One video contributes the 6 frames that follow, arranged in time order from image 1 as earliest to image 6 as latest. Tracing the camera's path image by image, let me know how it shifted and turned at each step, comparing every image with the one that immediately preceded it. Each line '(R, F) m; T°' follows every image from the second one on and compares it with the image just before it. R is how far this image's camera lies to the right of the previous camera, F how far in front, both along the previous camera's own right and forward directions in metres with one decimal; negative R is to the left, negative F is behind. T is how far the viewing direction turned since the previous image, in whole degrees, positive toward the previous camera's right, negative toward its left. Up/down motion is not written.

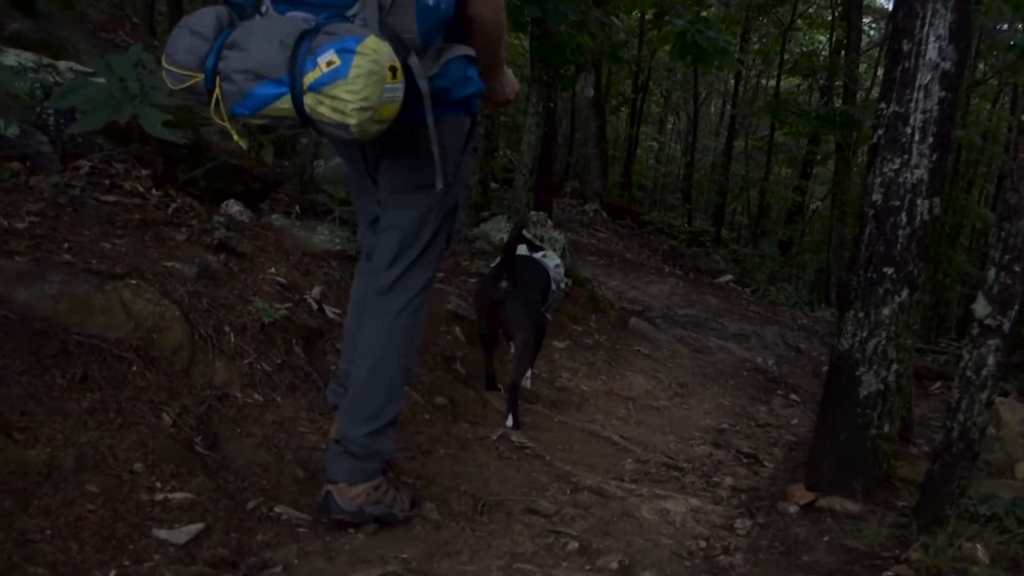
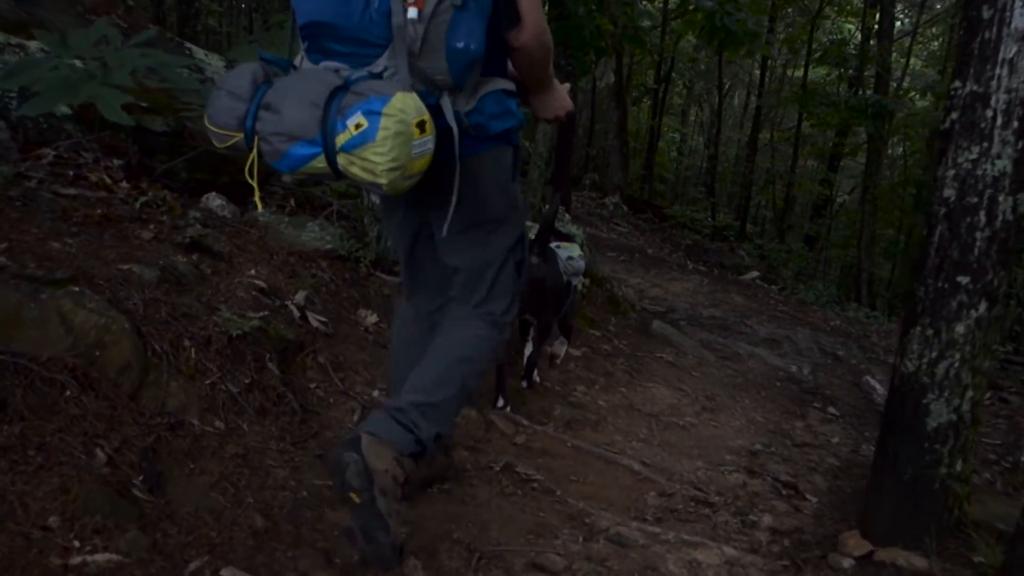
(0.0, +0.5) m; -1°
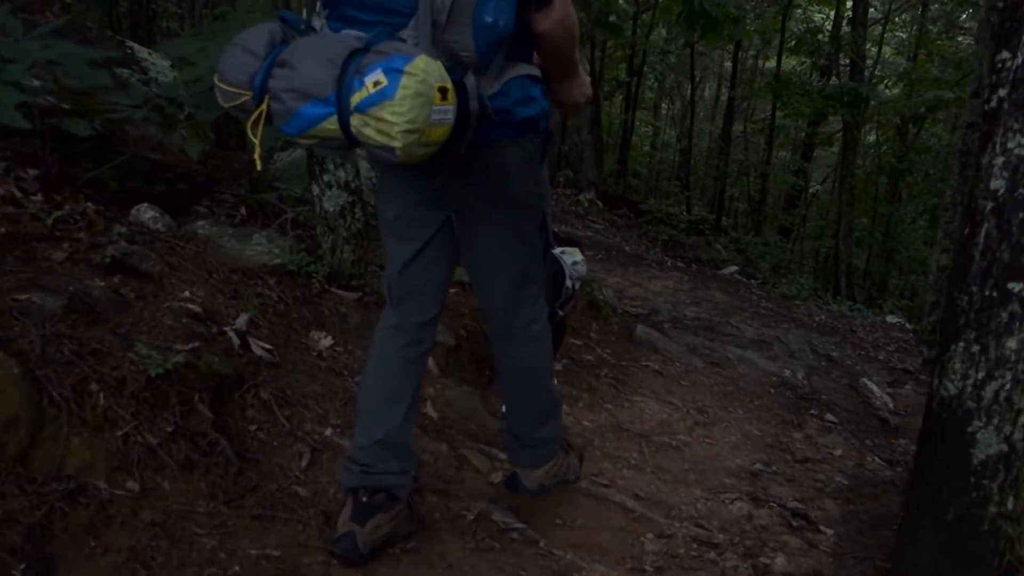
(0.0, +0.5) m; +1°
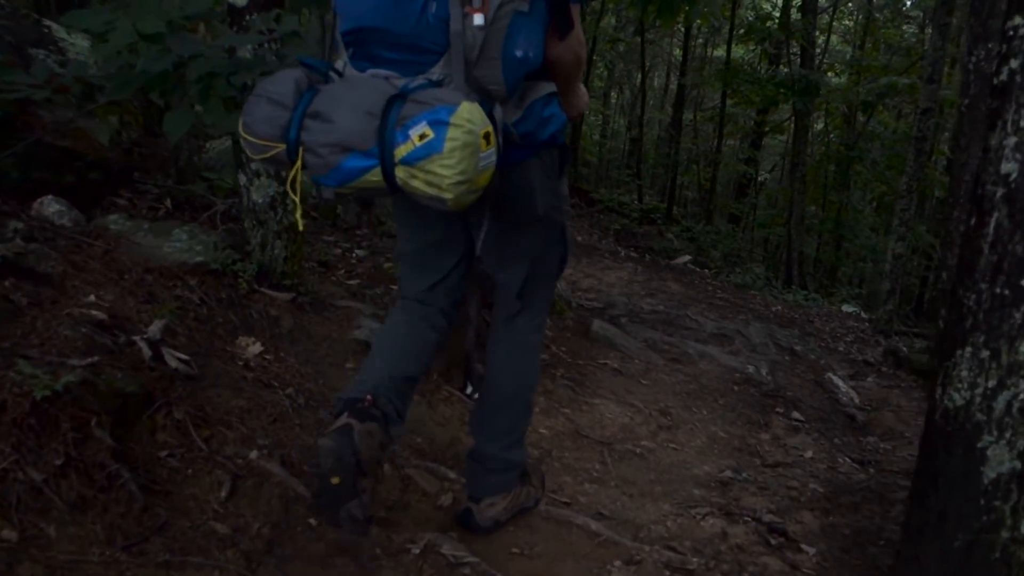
(0.0, +0.4) m; +3°
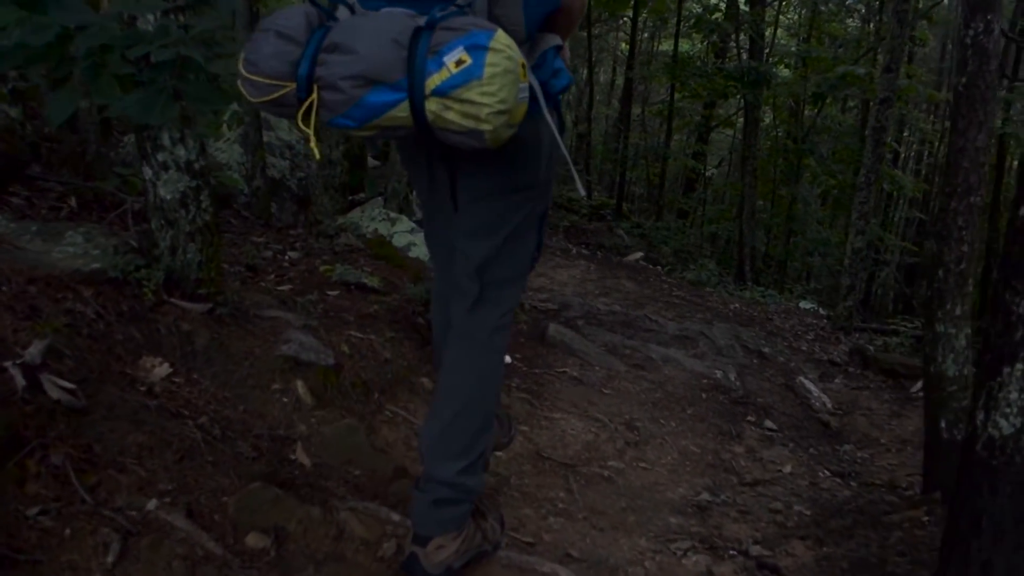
(0.0, +0.5) m; +3°
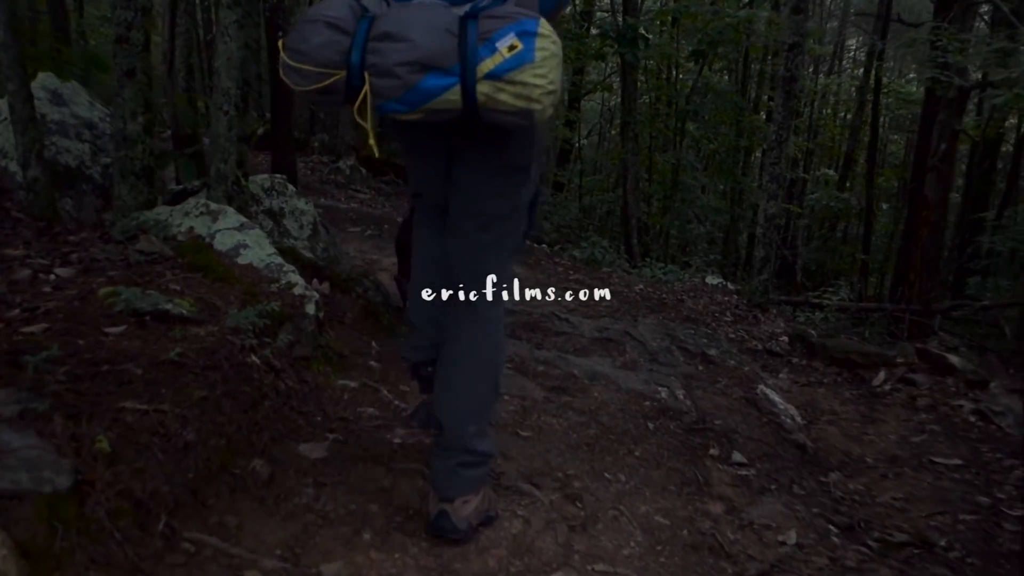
(0.0, +1.5) m; +7°
